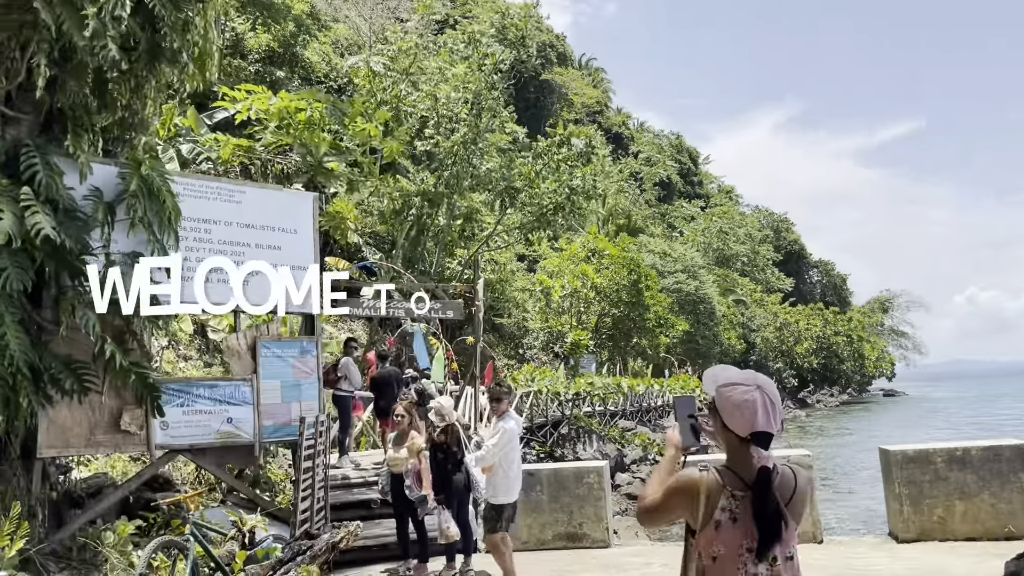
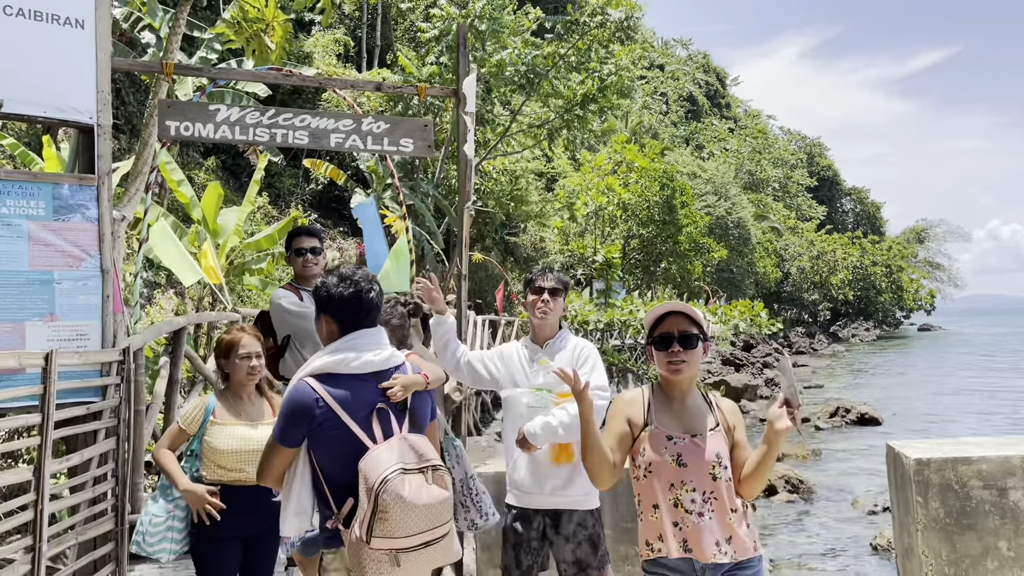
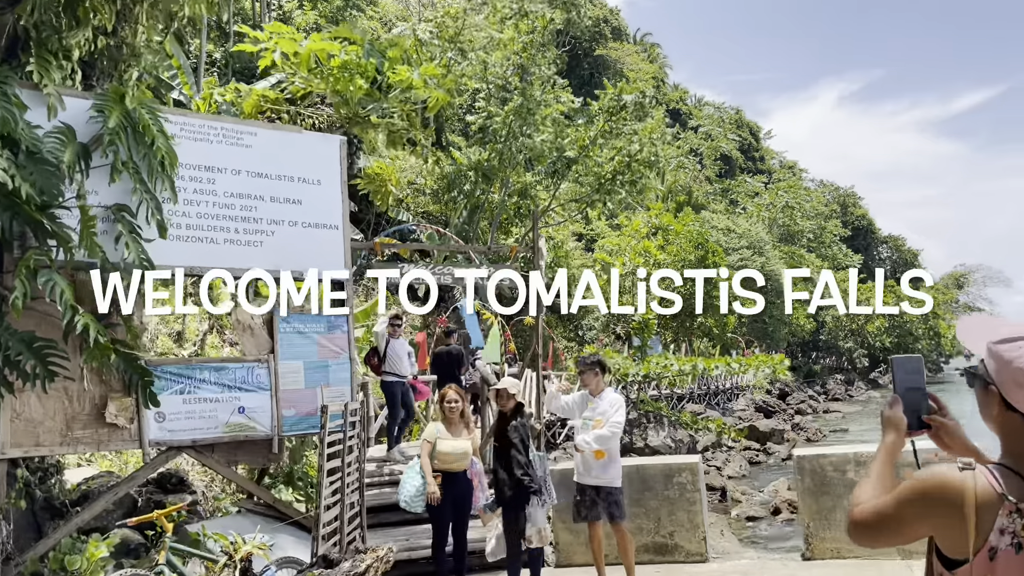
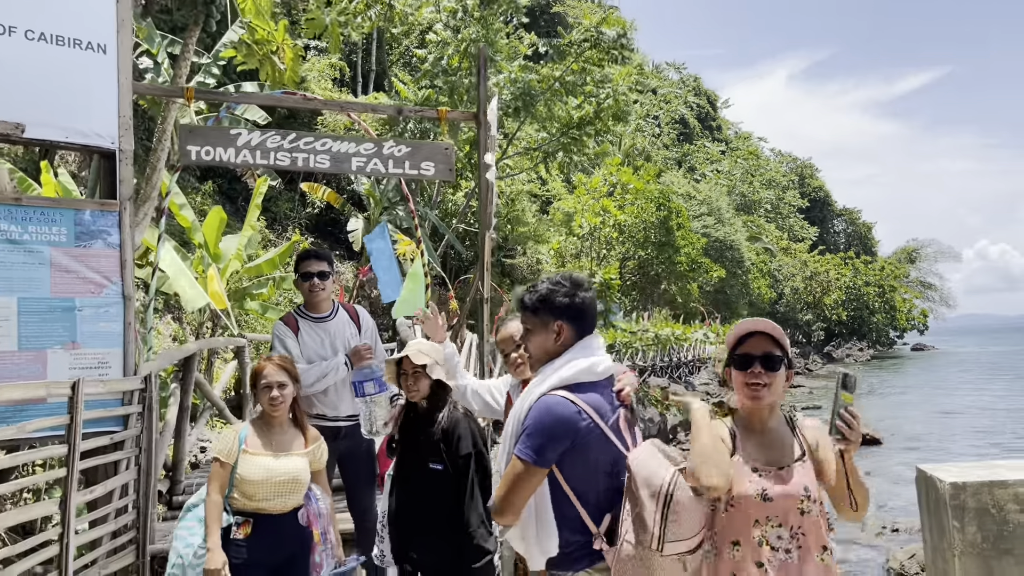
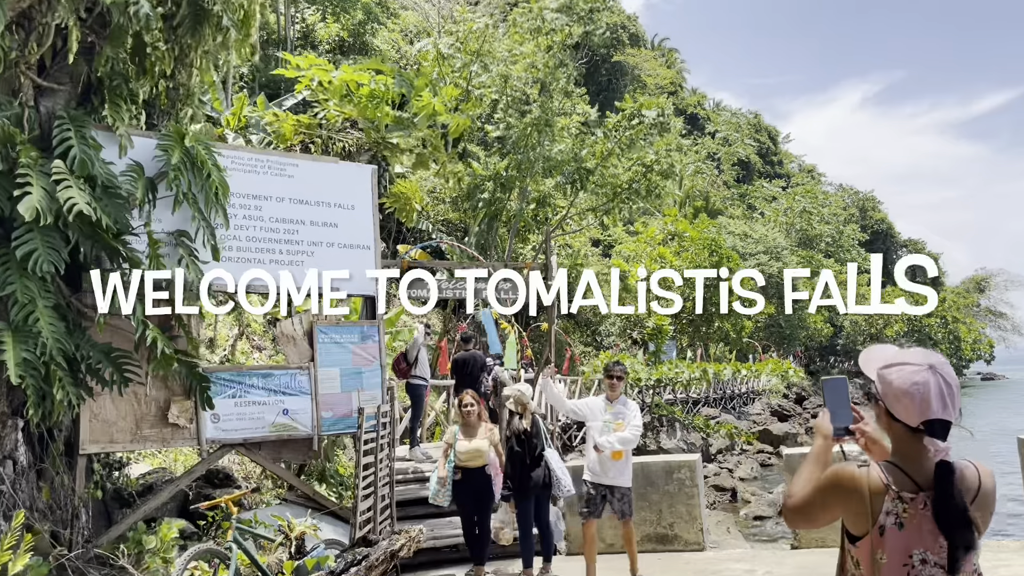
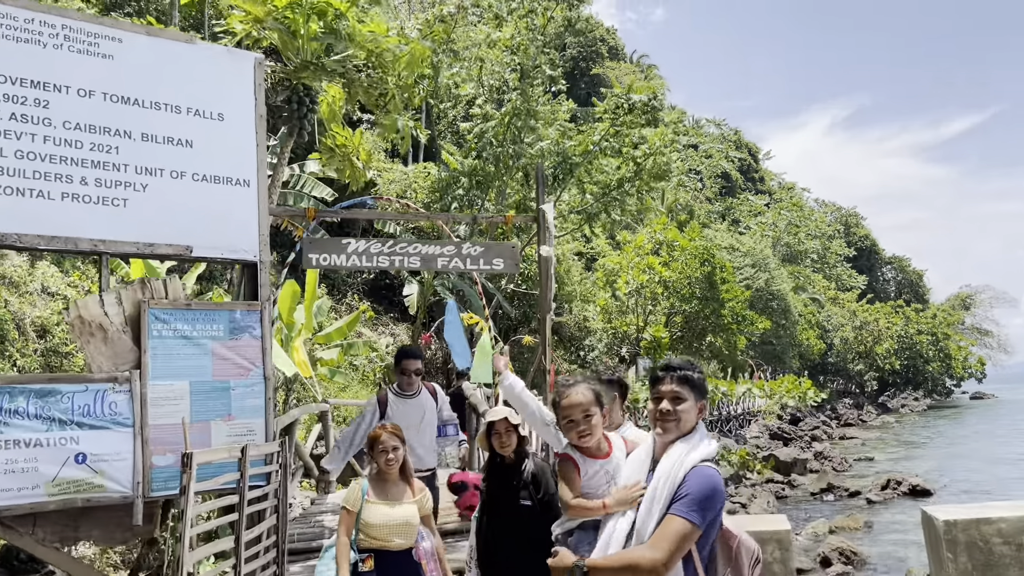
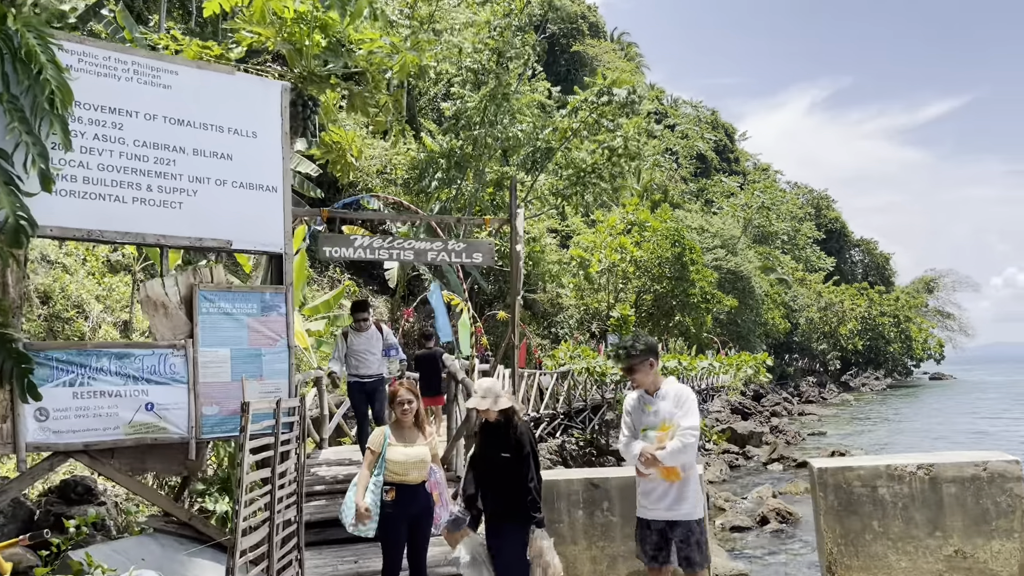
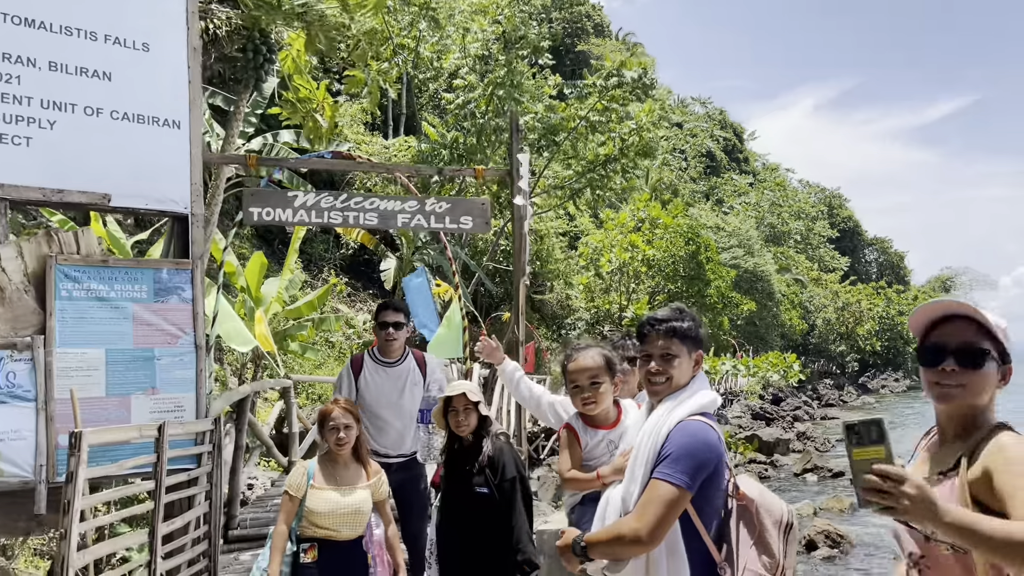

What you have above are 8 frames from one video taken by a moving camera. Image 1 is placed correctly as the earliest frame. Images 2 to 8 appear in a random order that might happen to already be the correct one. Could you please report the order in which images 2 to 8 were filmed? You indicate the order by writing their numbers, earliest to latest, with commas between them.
5, 3, 7, 6, 8, 4, 2
